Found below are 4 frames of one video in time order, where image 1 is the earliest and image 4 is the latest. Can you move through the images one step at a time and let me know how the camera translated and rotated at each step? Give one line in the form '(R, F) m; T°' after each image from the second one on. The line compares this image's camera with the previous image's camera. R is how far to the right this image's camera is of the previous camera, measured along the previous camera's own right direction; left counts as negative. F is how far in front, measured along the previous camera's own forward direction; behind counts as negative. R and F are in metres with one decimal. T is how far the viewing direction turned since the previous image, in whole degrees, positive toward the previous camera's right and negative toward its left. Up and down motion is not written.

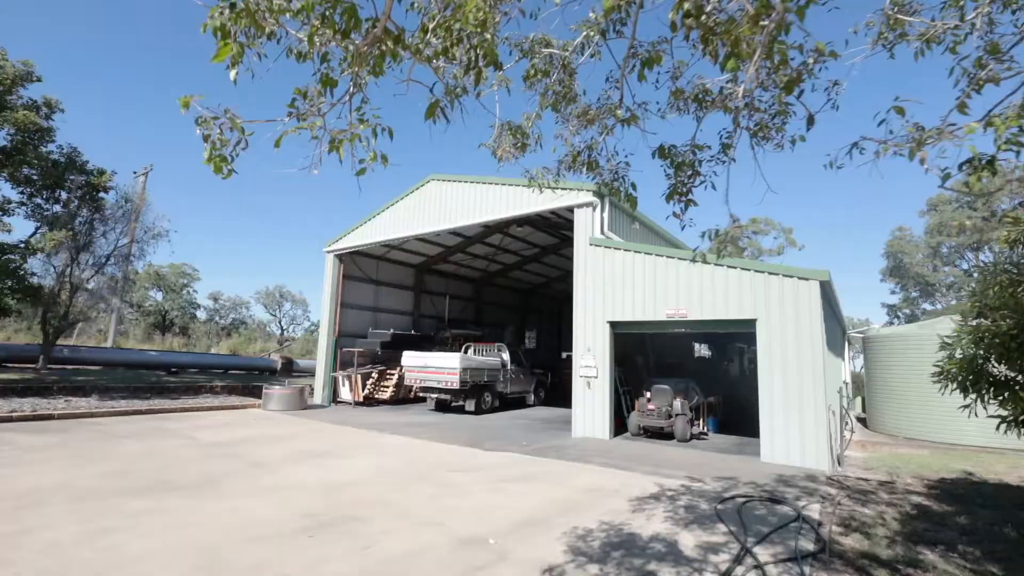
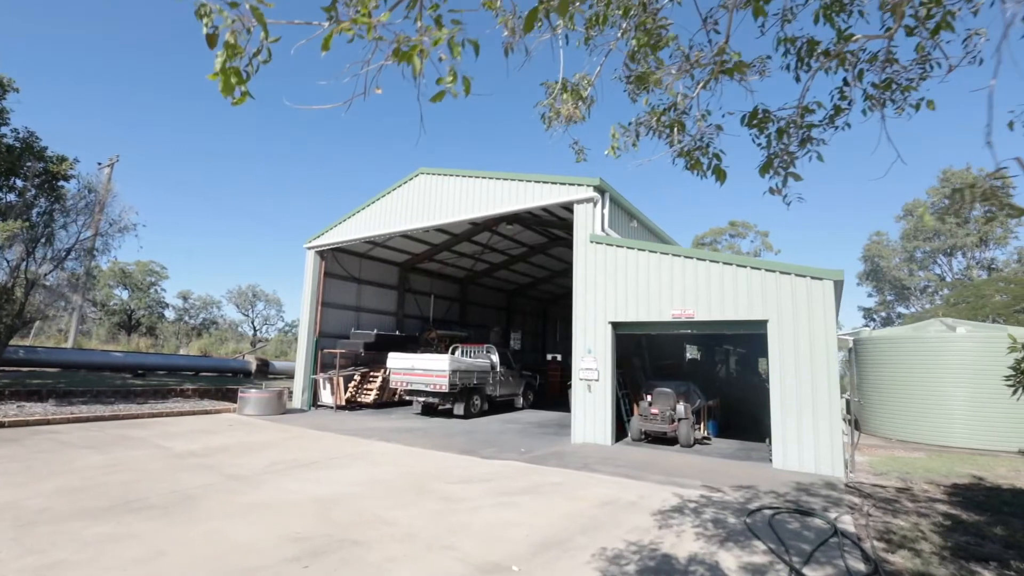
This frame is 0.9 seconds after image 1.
(-0.4, +0.5) m; +3°
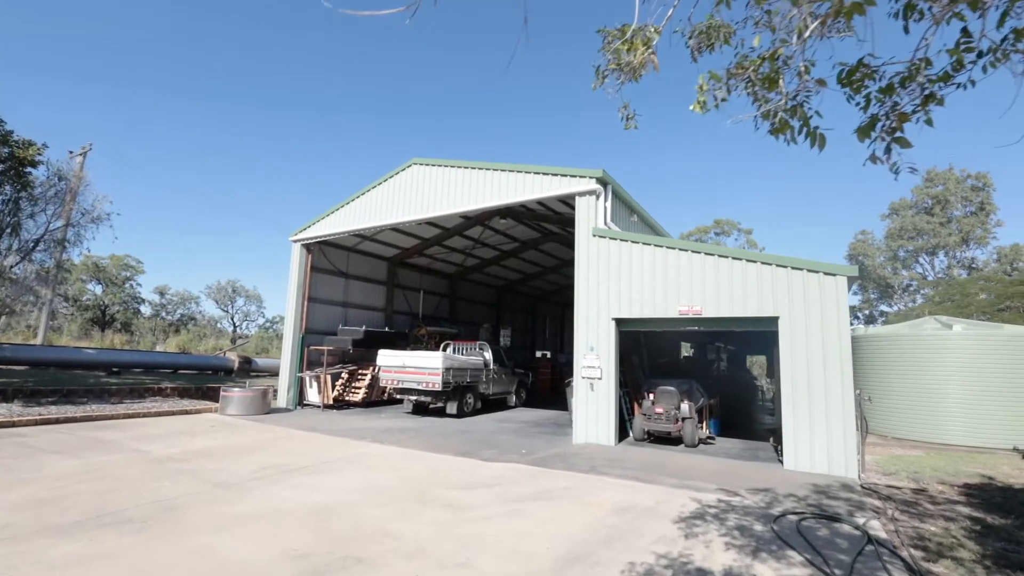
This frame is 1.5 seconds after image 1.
(-0.3, +0.4) m; +2°
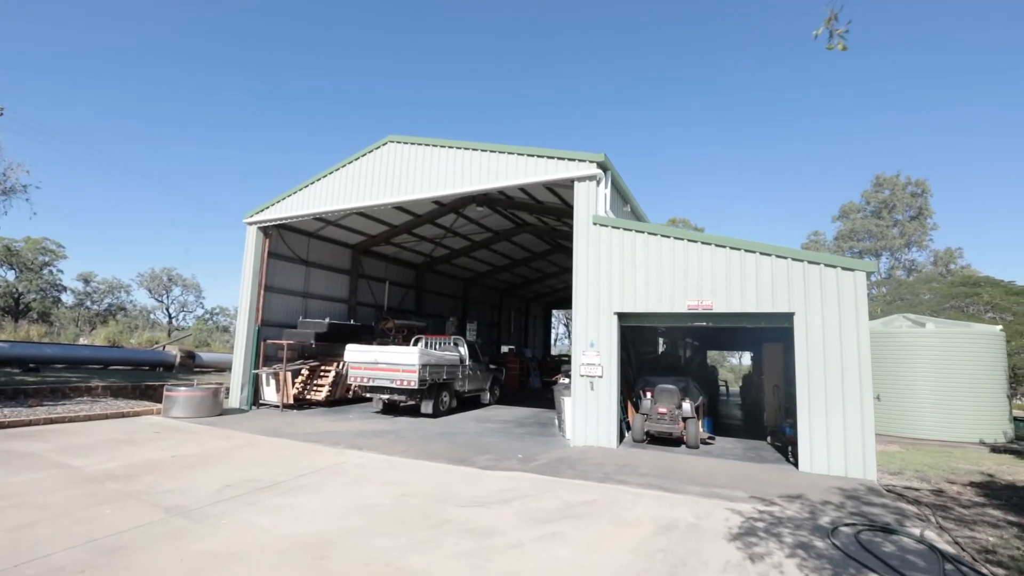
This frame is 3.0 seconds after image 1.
(-0.7, +0.8) m; +6°
